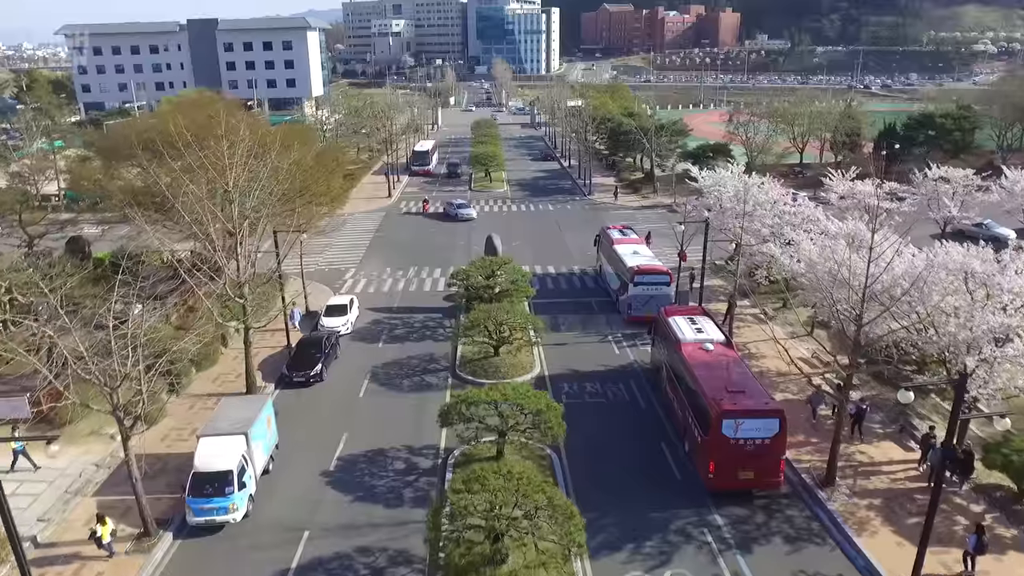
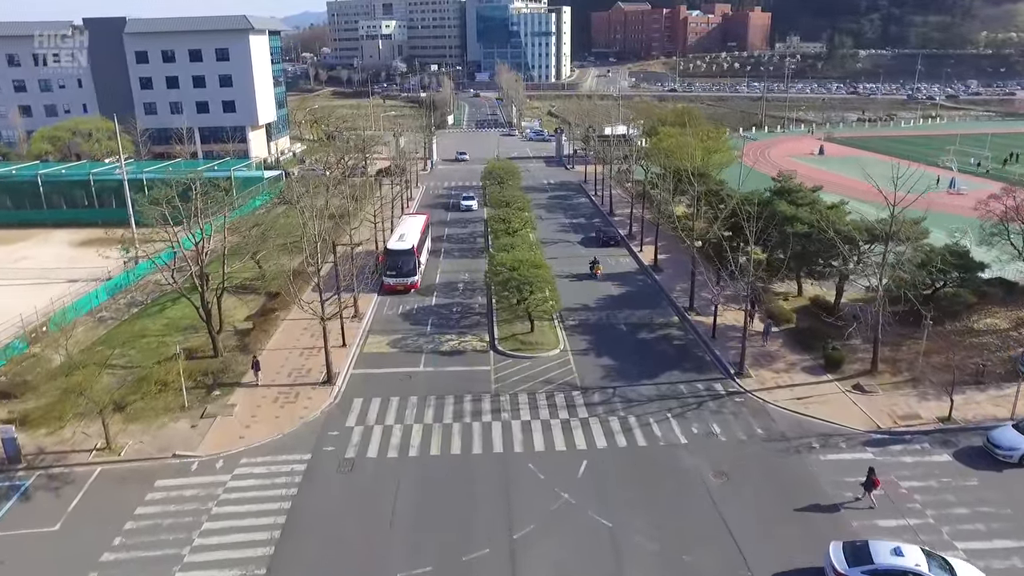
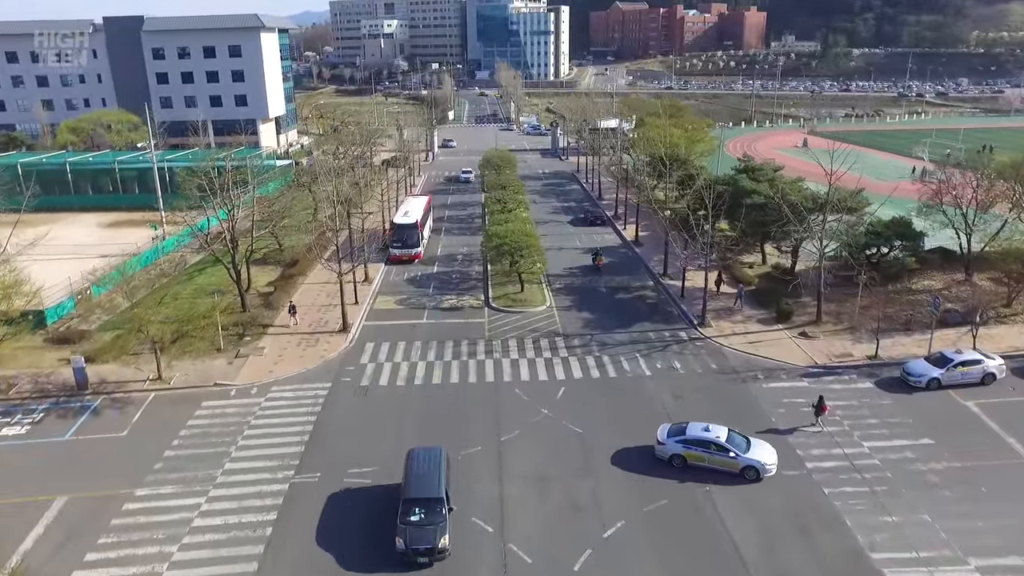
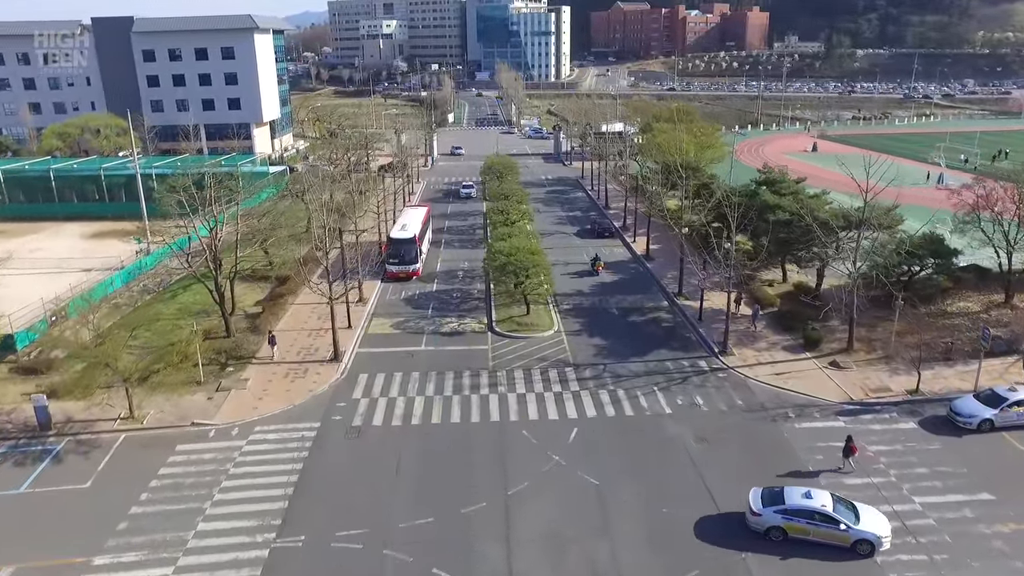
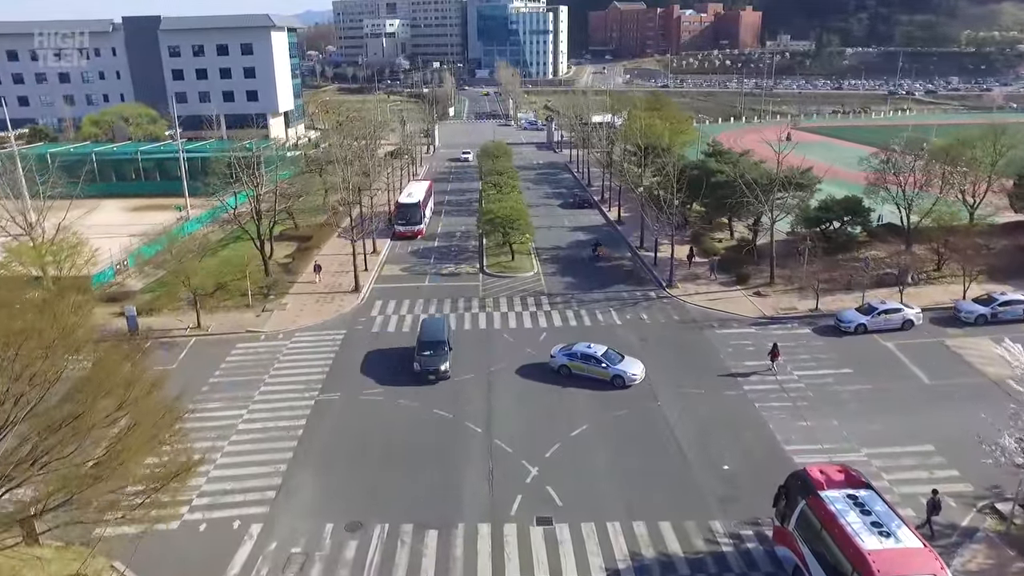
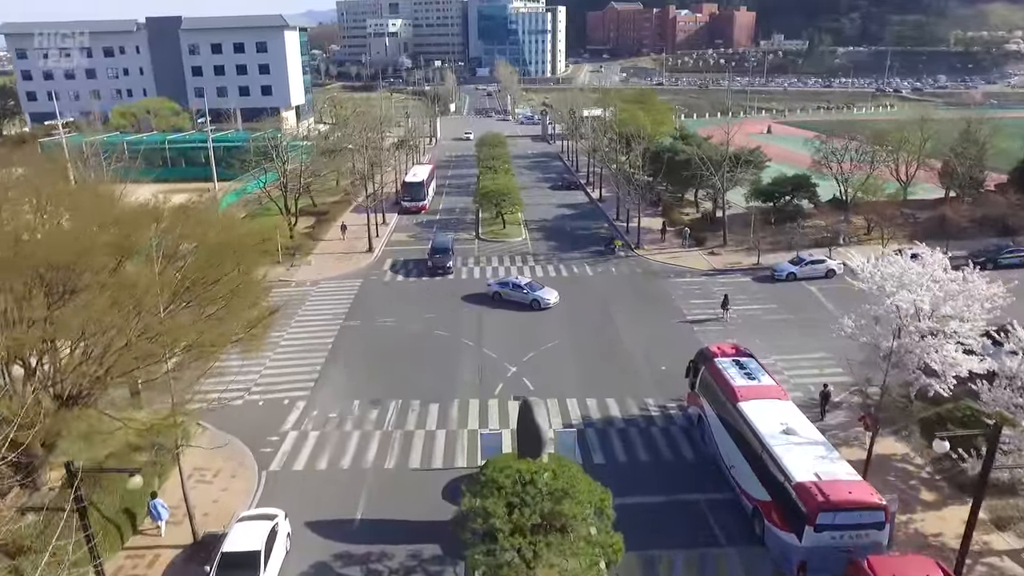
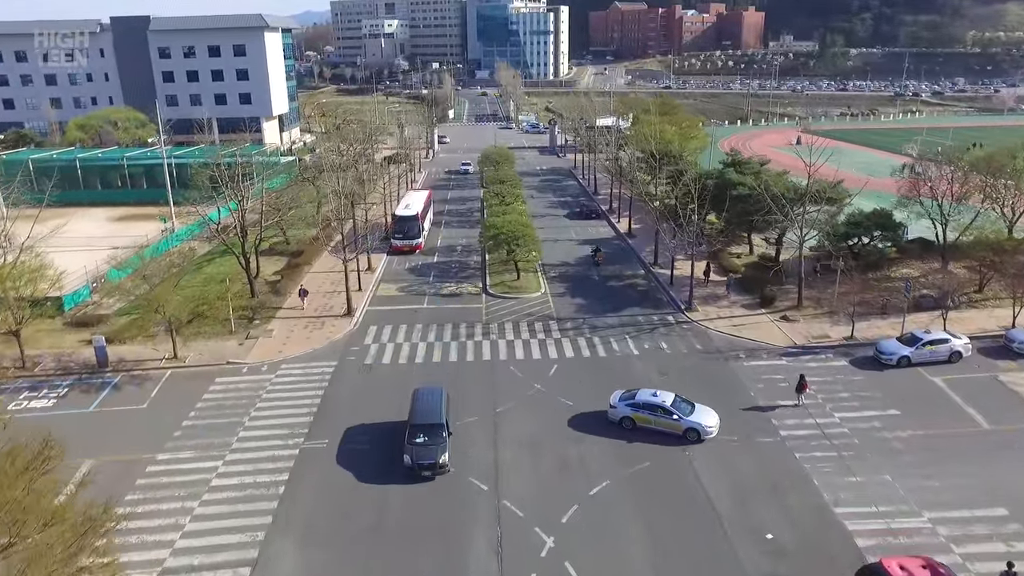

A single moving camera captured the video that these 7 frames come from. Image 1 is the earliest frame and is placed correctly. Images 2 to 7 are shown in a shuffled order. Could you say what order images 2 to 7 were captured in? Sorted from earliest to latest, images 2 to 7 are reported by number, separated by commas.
6, 5, 7, 3, 4, 2
